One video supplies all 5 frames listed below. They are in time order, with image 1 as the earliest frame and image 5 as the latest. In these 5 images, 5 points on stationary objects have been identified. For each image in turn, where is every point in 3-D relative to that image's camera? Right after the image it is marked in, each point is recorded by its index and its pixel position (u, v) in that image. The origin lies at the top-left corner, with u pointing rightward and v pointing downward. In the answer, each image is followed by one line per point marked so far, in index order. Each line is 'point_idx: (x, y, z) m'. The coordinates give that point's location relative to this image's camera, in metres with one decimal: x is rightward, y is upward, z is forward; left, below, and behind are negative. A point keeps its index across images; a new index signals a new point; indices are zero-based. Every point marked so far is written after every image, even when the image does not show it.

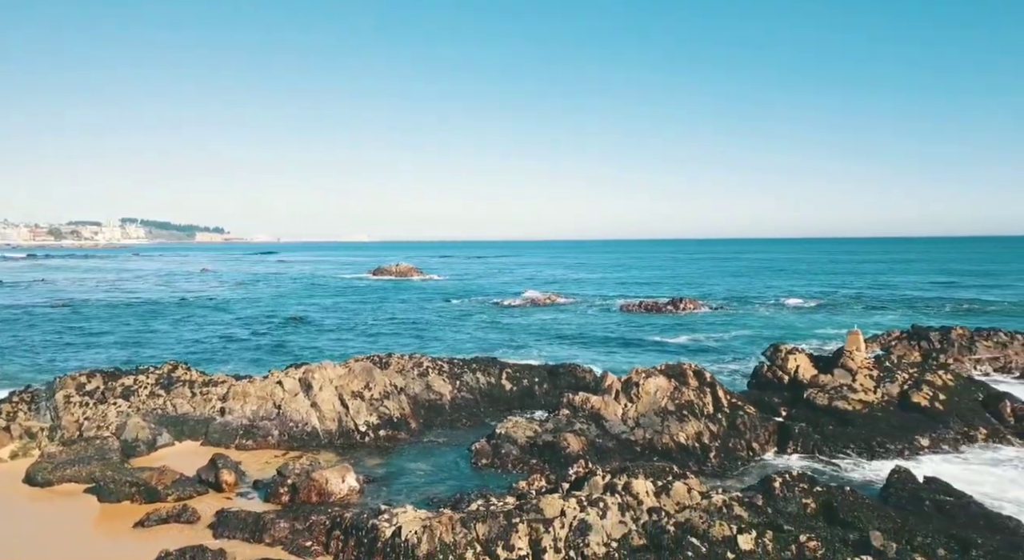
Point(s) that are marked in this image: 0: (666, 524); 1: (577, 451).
0: (+2.9, -4.8, +13.3) m
1: (+1.9, -4.9, +19.8) m
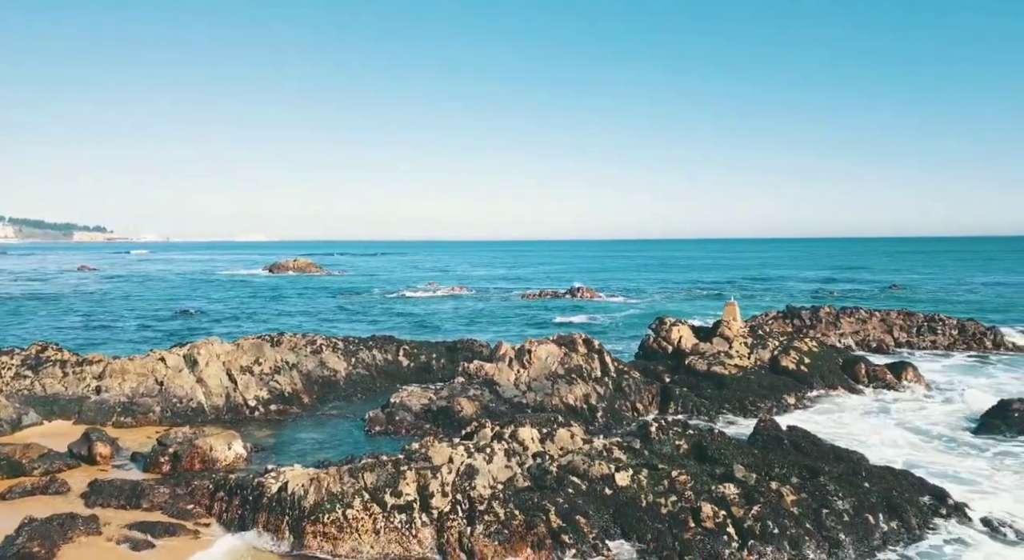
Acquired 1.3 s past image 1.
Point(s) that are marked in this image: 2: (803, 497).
0: (+0.8, -3.7, +14.0) m
1: (-1.1, -3.8, +20.2) m
2: (+5.5, -4.2, +13.6) m
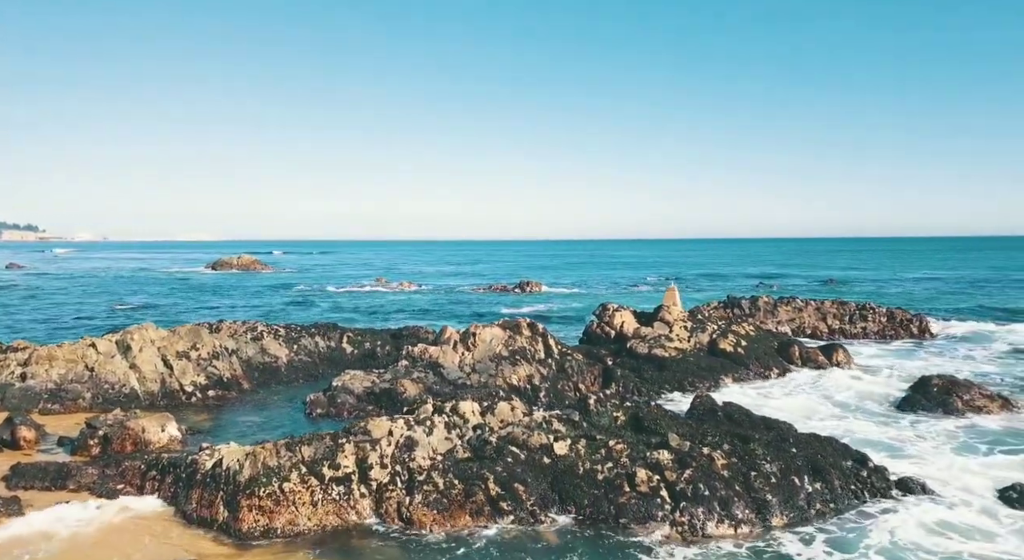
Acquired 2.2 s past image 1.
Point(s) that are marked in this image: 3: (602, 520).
0: (-0.4, -3.1, +14.1) m
1: (-2.7, -3.2, +20.2) m
2: (+4.3, -3.6, +14.1) m
3: (+1.7, -4.4, +12.9) m
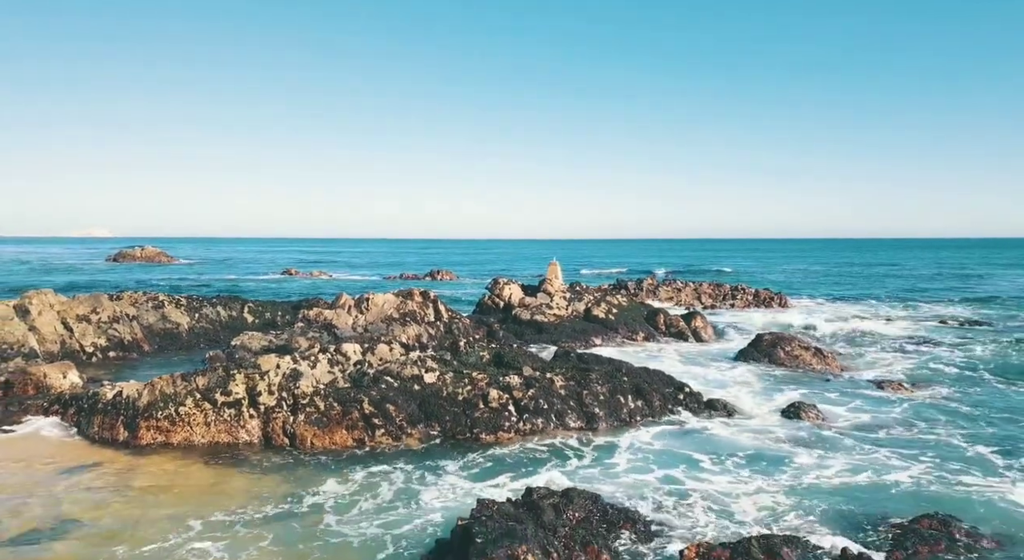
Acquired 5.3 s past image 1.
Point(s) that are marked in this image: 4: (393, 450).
0: (-3.5, -1.8, +16.7) m
1: (-6.4, -1.9, +22.5) m
2: (+1.3, -2.3, +17.2) m
3: (-1.2, -3.2, +15.8) m
4: (-2.5, -3.5, +15.1) m
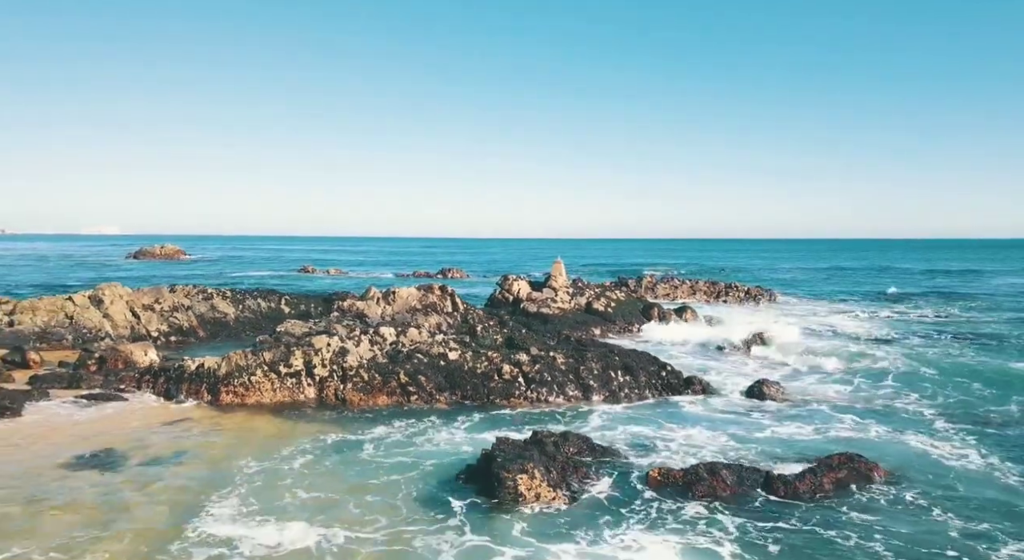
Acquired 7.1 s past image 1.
0: (-3.2, -1.6, +20.8) m
1: (-6.1, -1.7, +26.7) m
2: (+1.5, -2.1, +21.3) m
3: (-0.9, -3.0, +19.9) m
4: (-2.3, -3.3, +19.2) m
